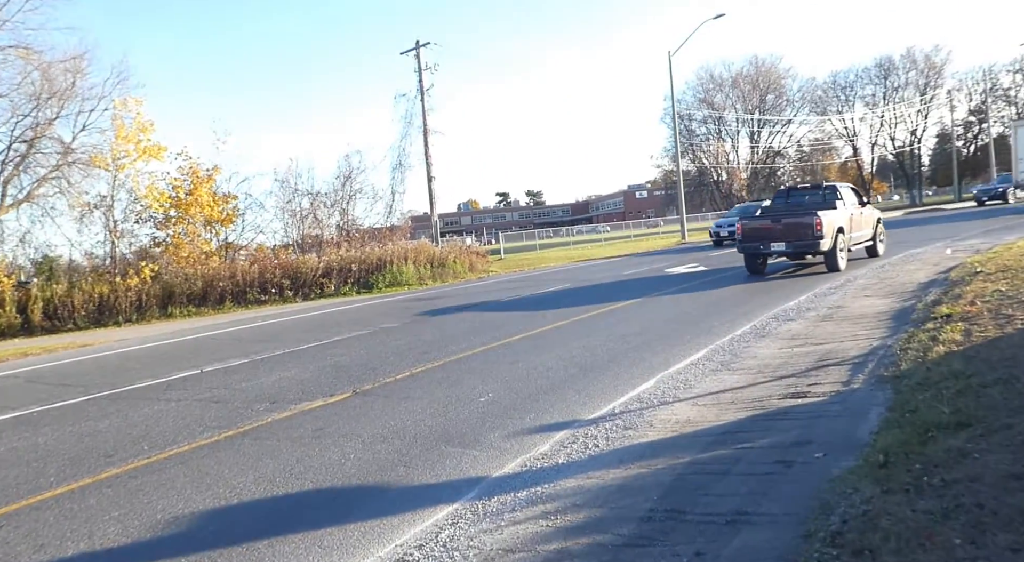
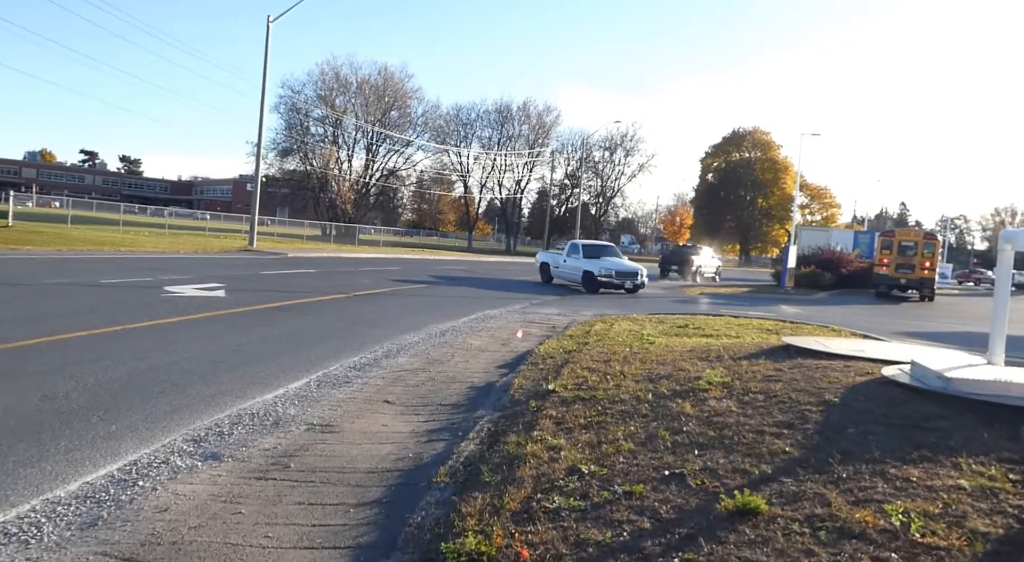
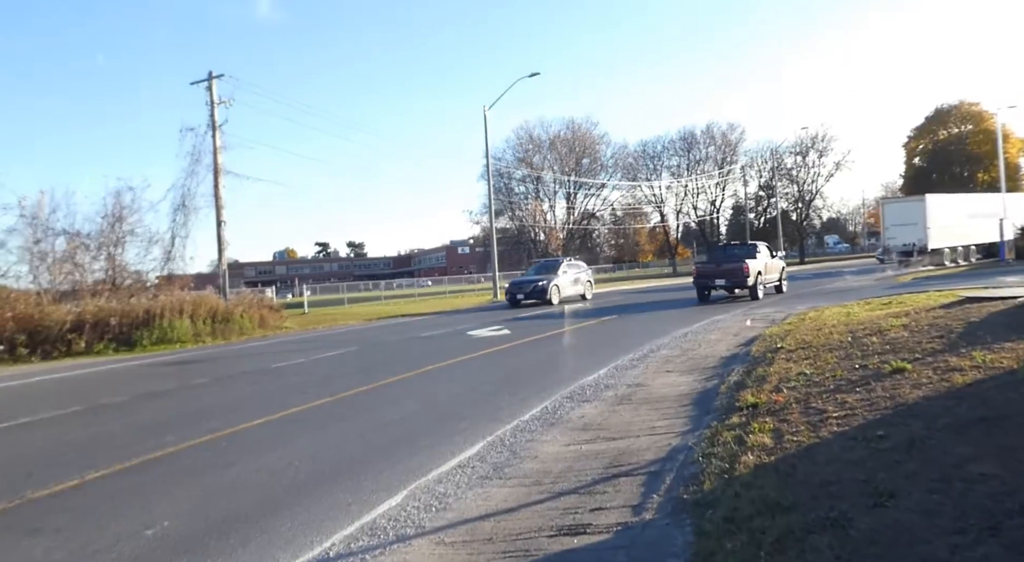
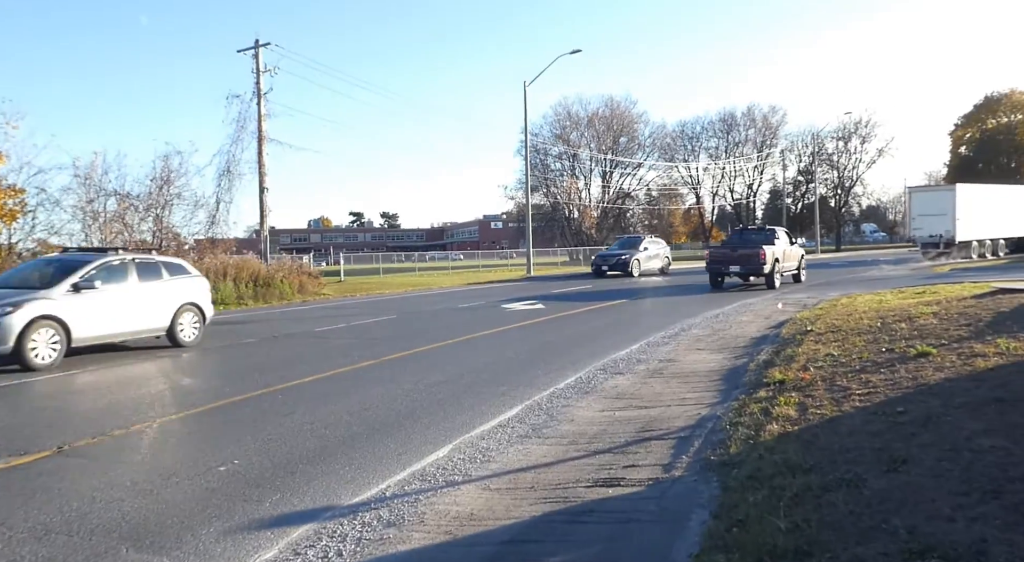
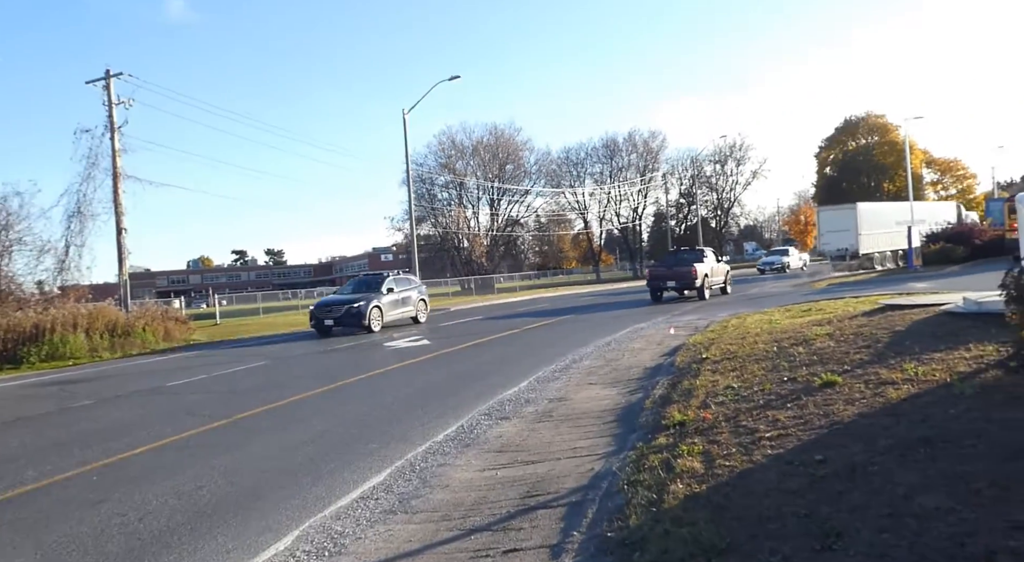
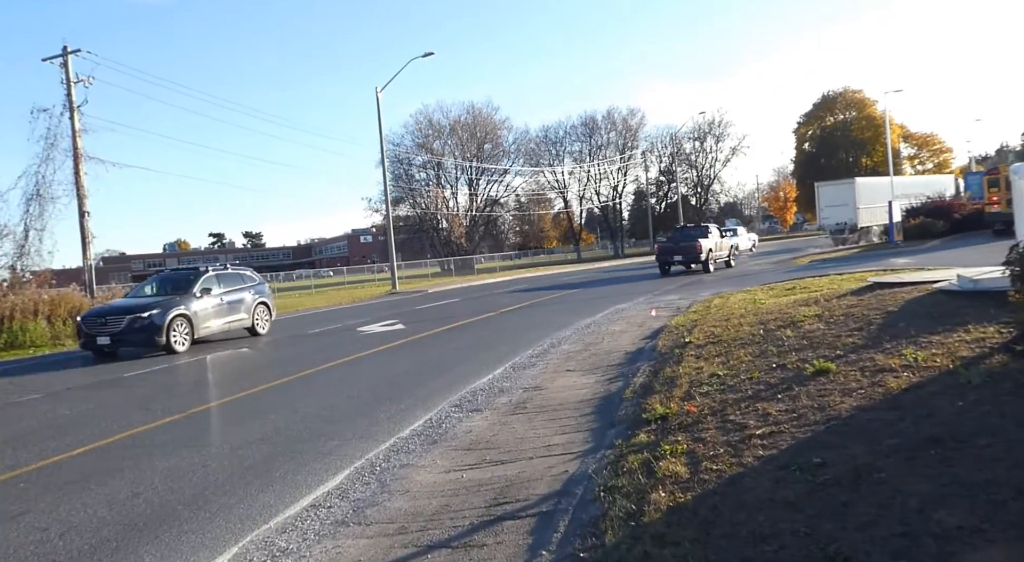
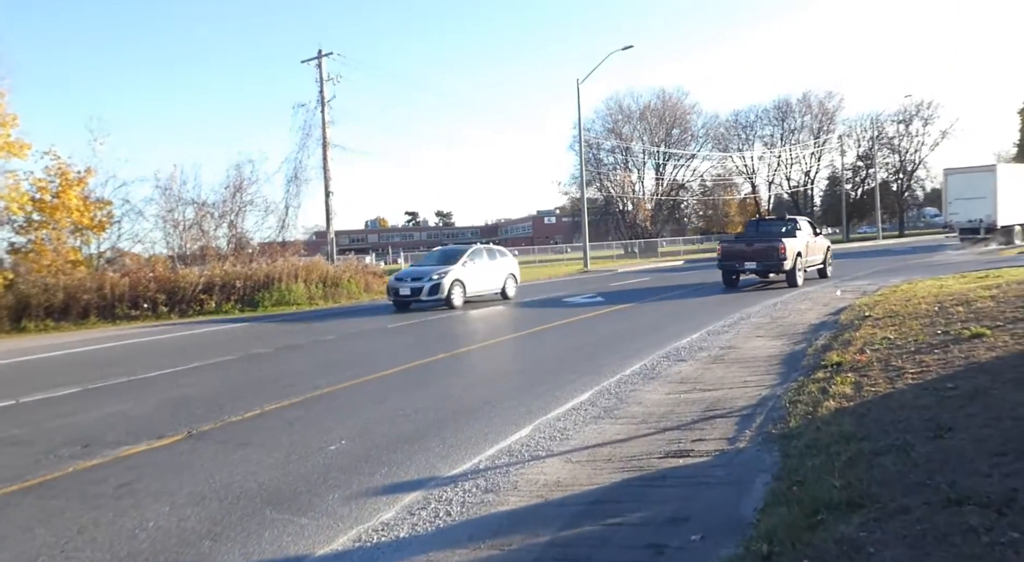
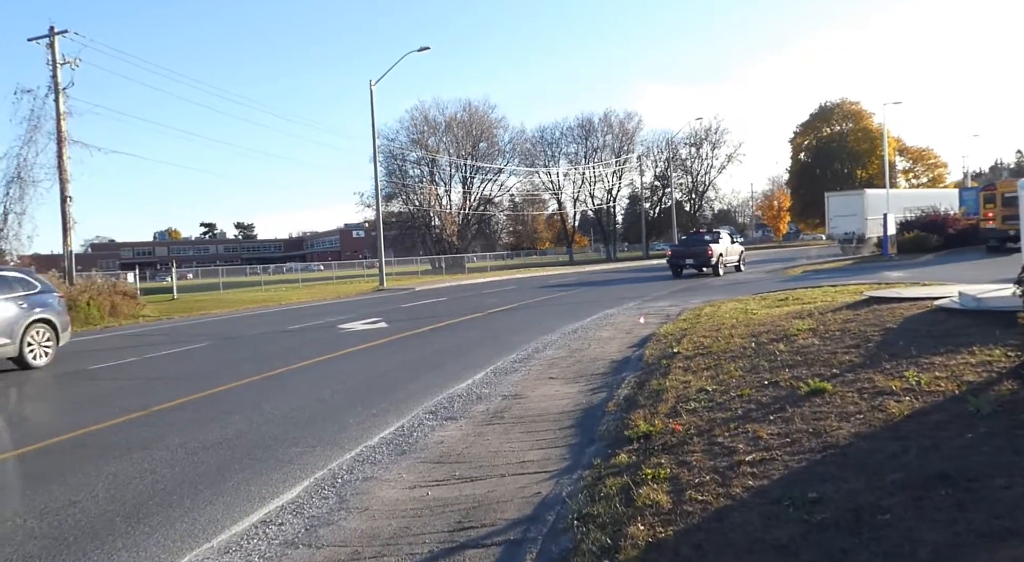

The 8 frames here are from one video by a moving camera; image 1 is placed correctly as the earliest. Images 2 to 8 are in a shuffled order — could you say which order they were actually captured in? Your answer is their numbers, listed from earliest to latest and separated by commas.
7, 4, 3, 5, 6, 8, 2
